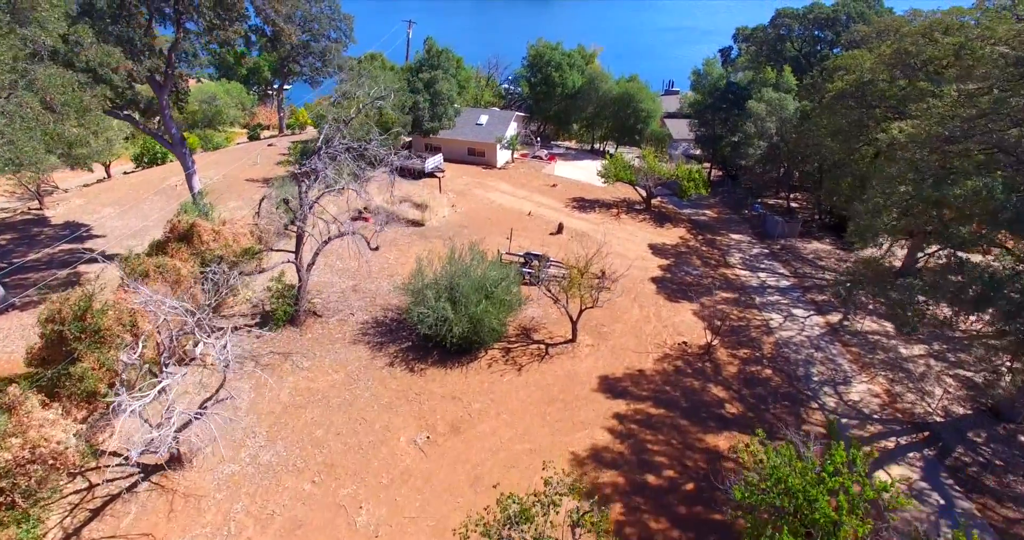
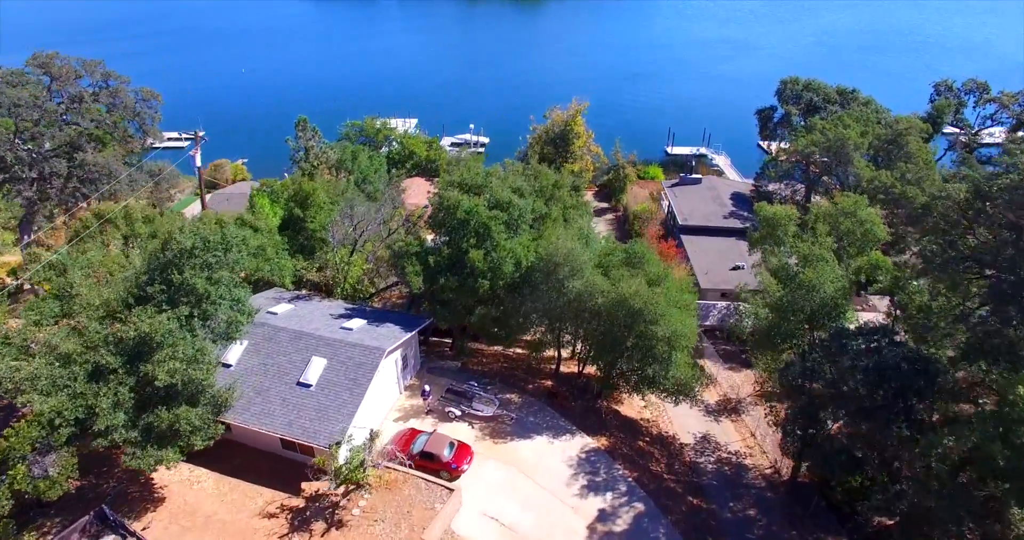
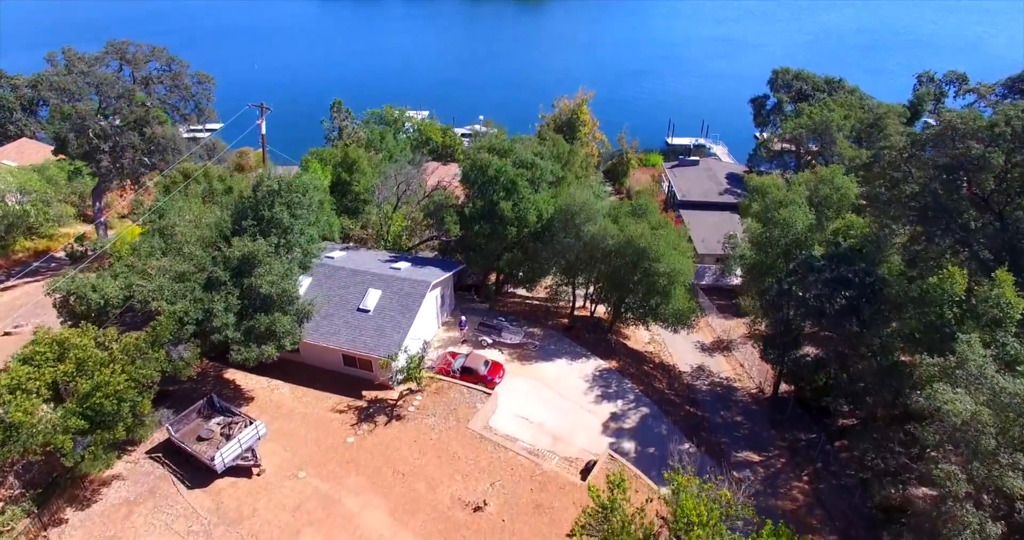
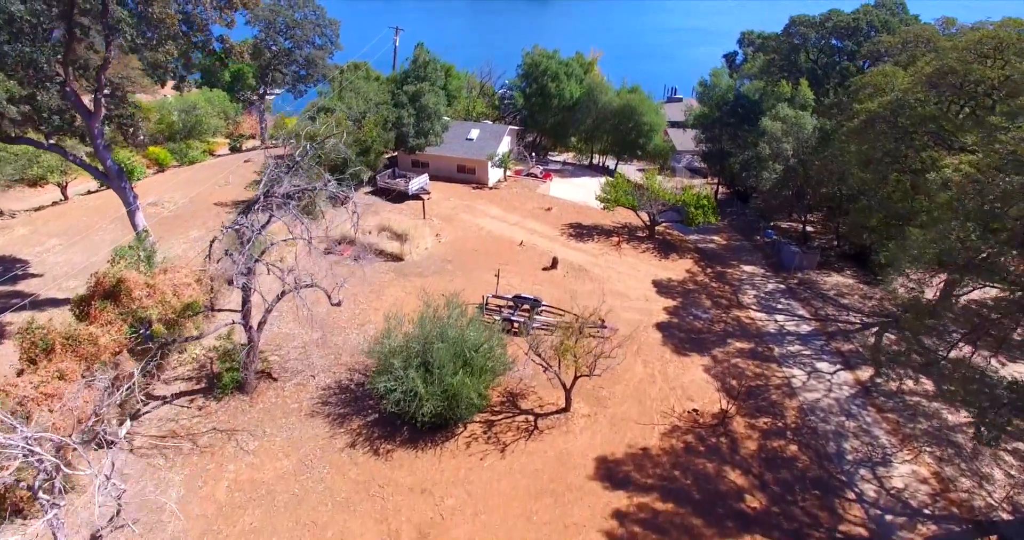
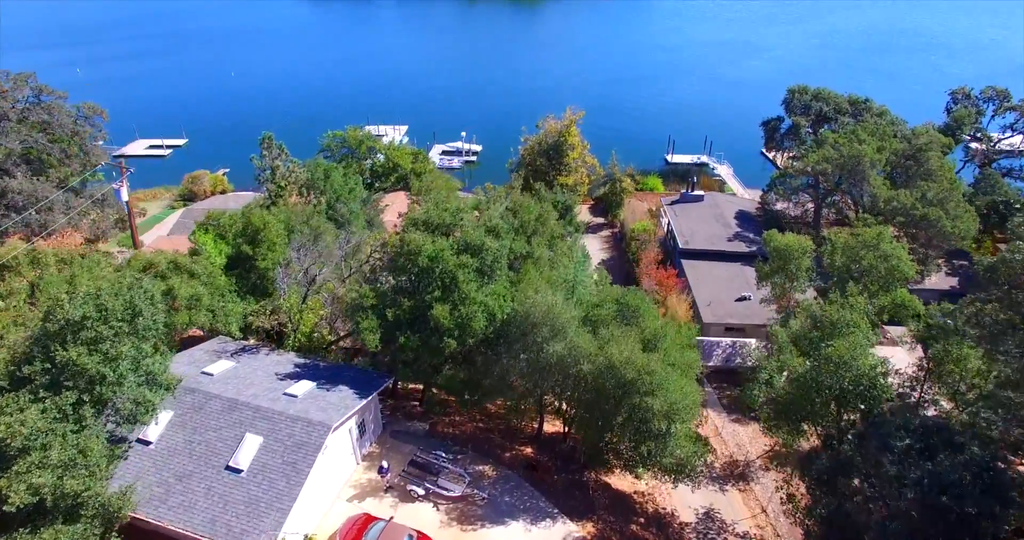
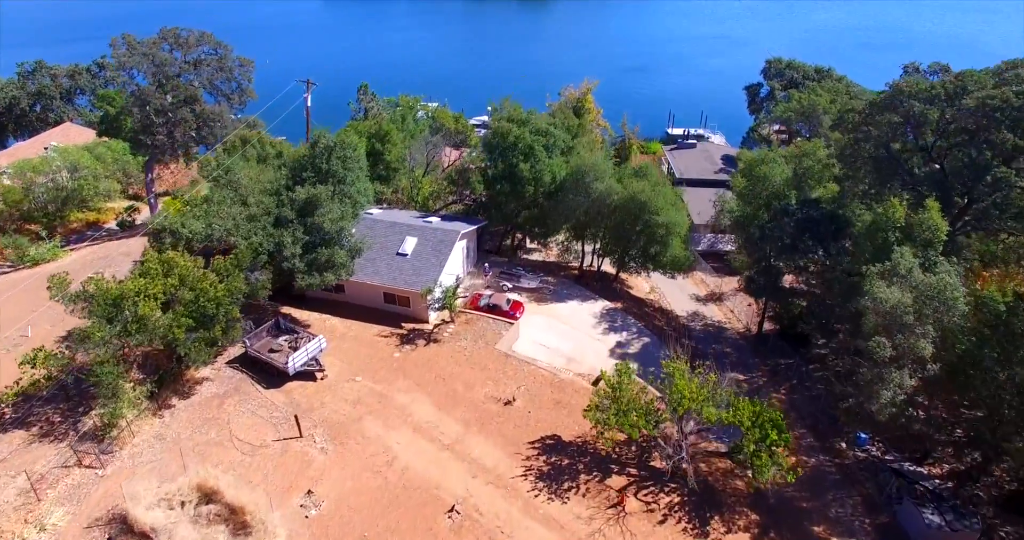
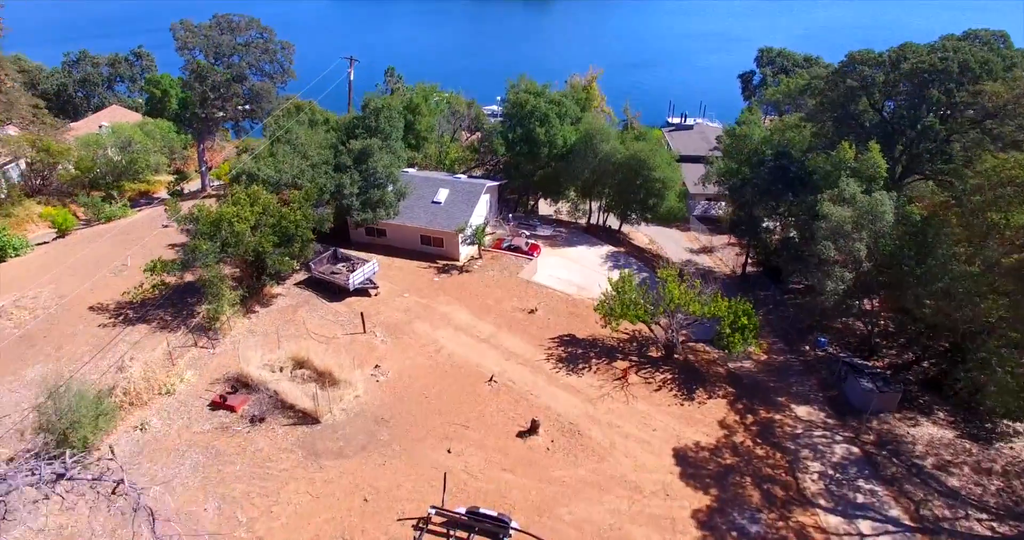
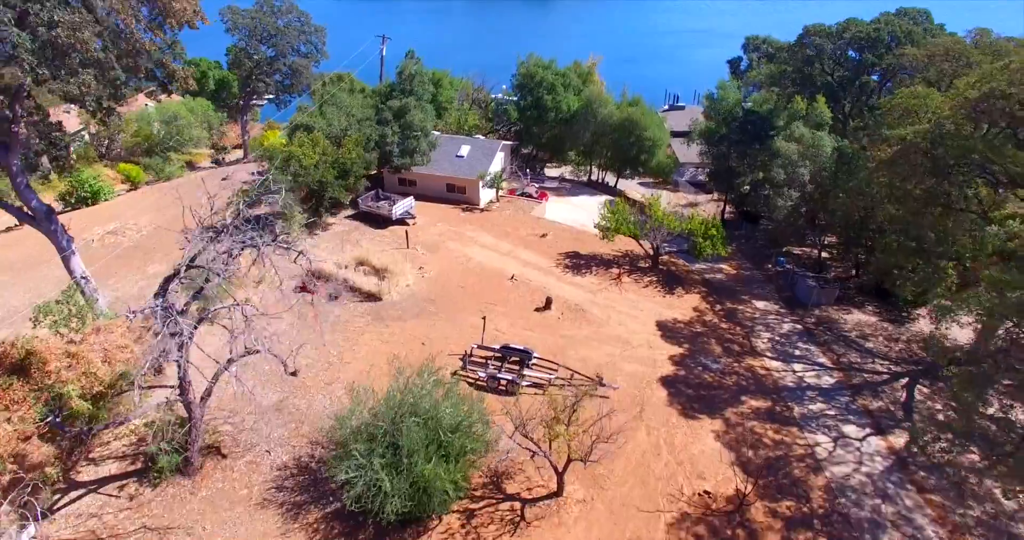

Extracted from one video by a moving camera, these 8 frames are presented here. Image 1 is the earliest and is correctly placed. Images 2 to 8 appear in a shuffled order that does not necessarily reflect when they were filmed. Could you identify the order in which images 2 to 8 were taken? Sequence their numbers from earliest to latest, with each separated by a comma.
4, 8, 7, 6, 3, 2, 5
